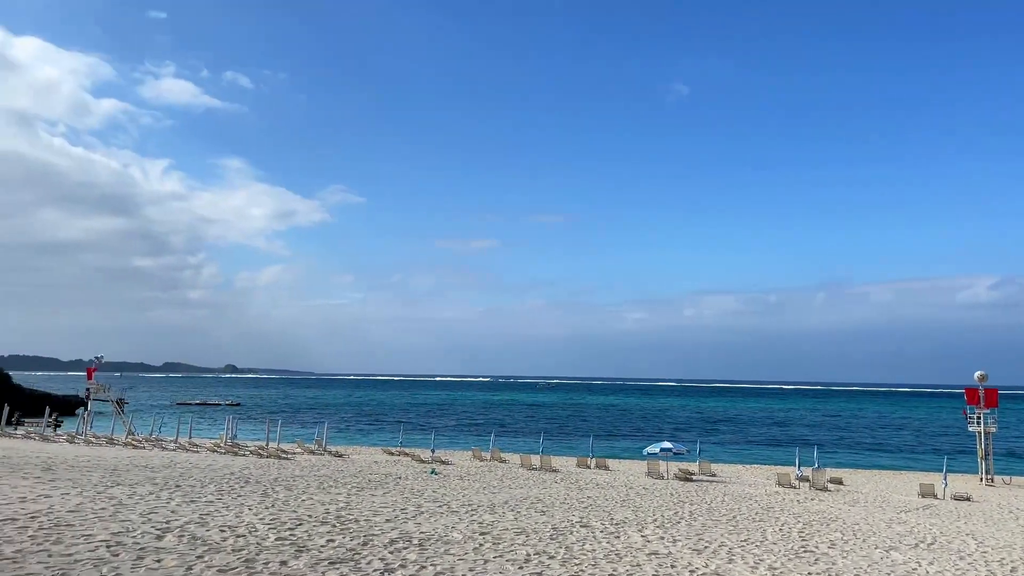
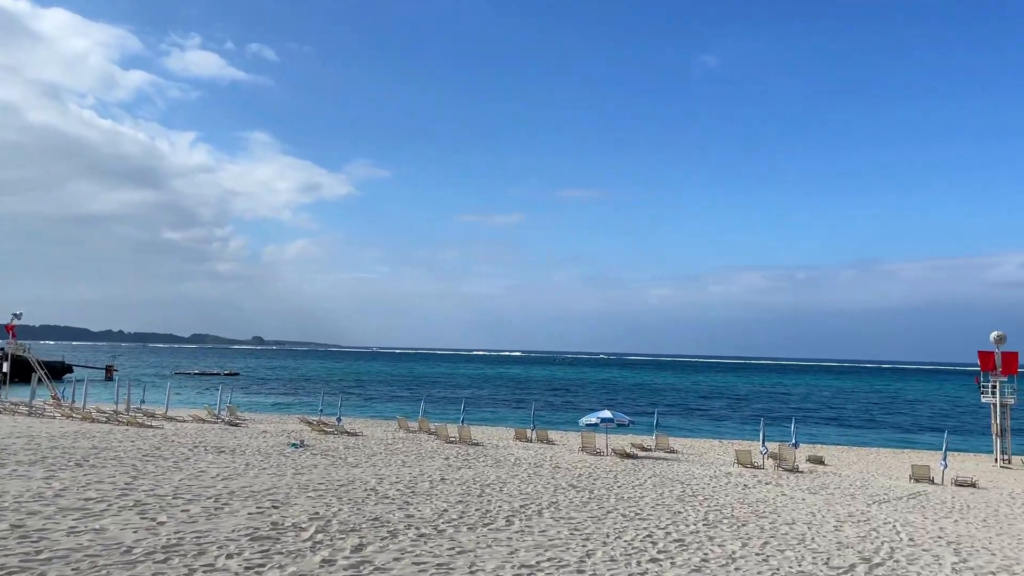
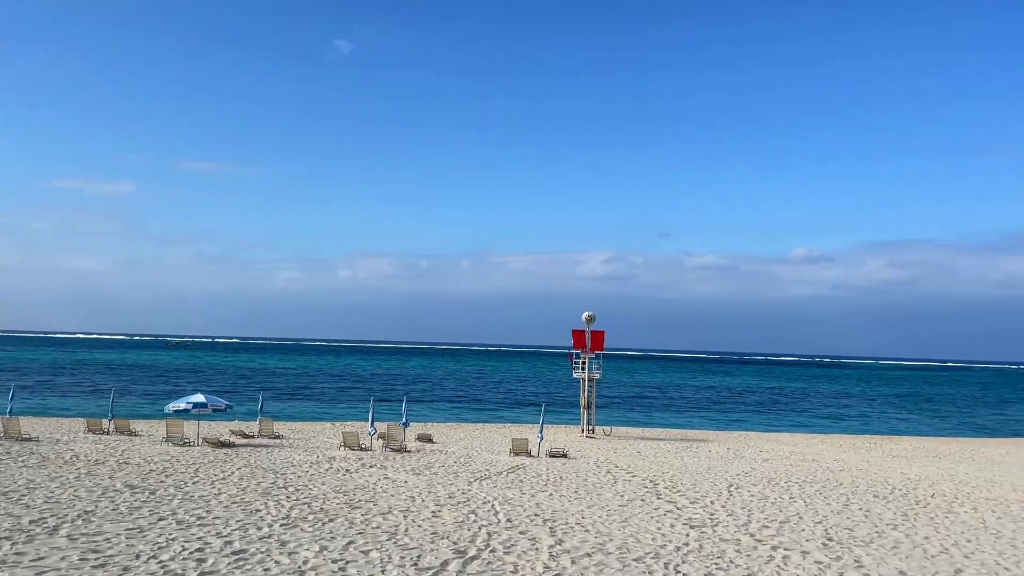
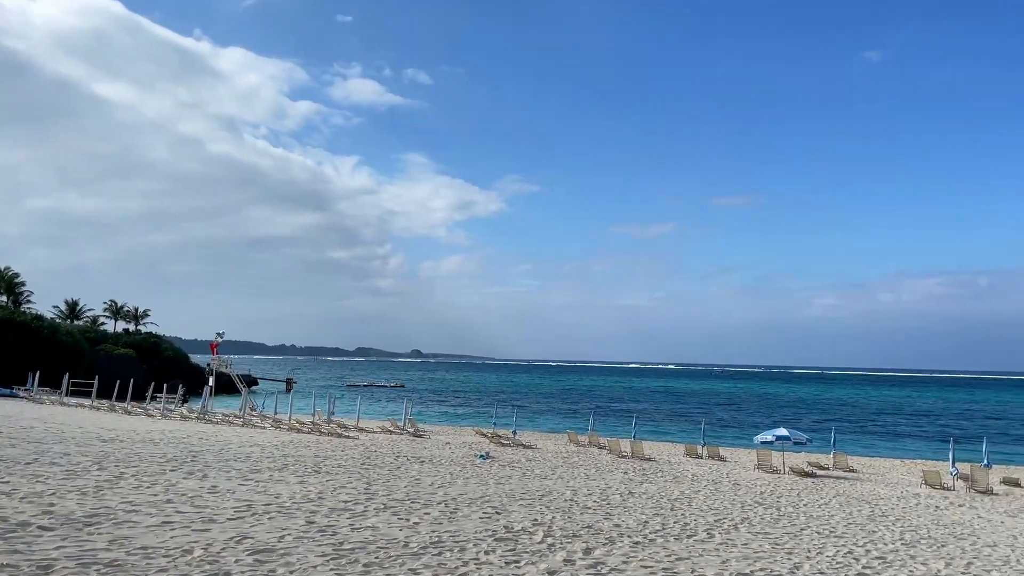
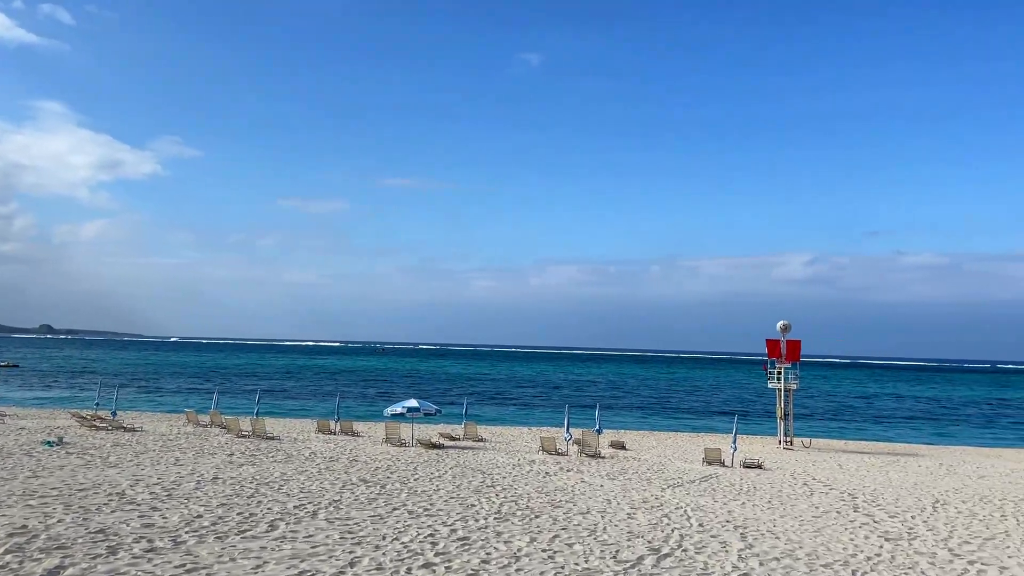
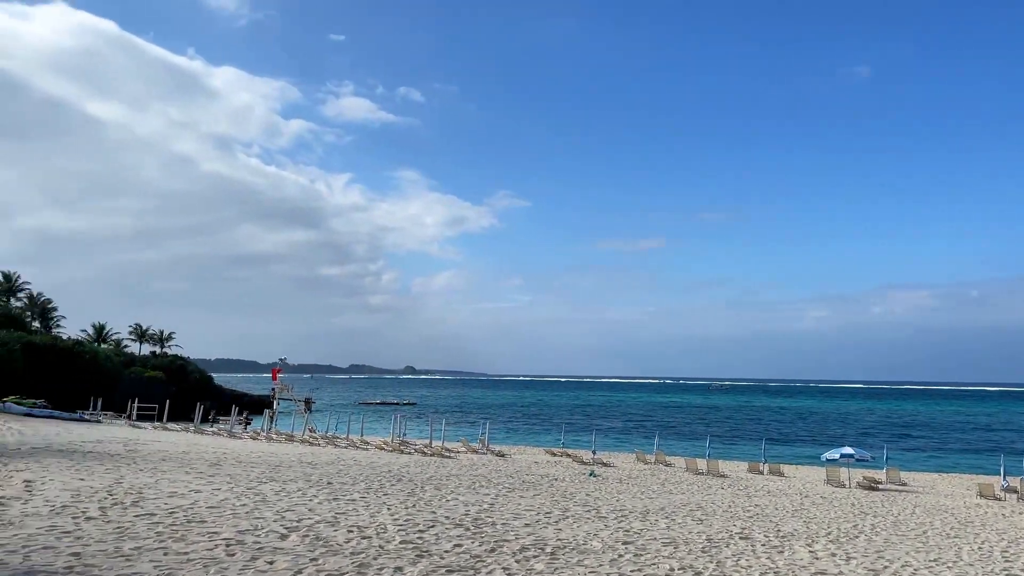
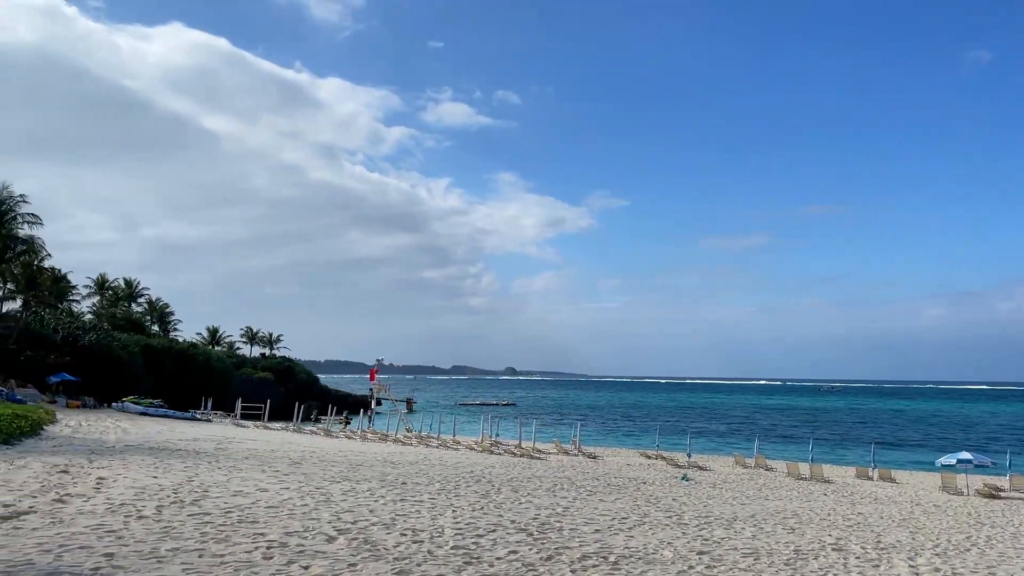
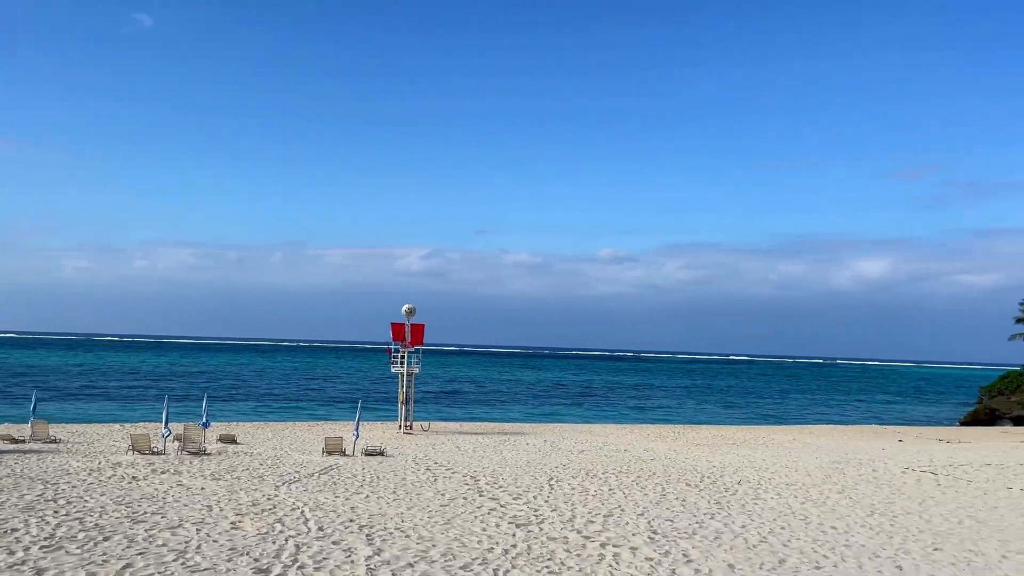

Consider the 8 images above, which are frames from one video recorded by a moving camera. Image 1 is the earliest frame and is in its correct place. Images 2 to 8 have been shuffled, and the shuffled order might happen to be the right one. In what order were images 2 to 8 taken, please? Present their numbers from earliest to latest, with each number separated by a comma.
6, 7, 4, 2, 5, 3, 8
